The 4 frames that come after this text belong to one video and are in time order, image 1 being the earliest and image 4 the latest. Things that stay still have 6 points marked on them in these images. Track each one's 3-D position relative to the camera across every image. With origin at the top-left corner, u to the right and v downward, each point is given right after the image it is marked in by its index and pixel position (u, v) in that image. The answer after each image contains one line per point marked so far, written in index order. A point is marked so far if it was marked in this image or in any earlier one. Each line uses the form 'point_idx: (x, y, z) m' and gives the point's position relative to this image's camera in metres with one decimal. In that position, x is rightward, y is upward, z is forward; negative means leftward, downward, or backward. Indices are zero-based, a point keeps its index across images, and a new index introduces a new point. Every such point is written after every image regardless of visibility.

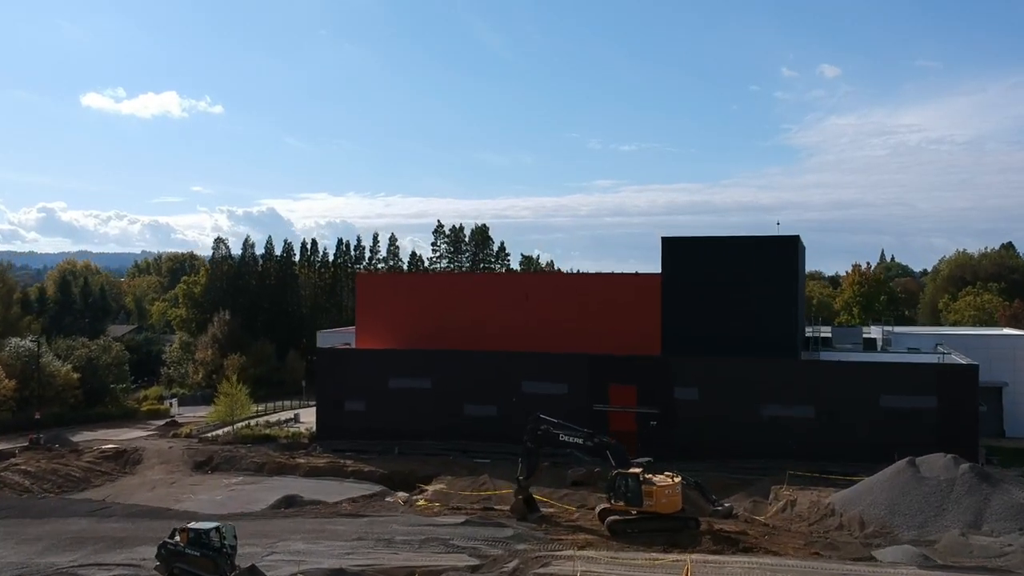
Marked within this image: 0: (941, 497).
0: (+9.3, -4.5, +16.2) m
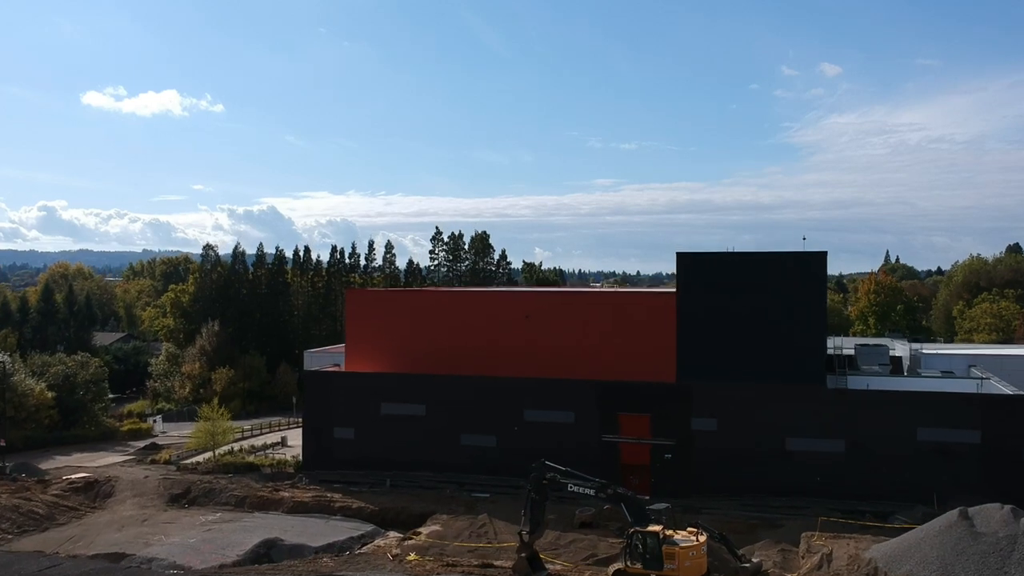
0: (+9.3, -5.1, +14.2) m
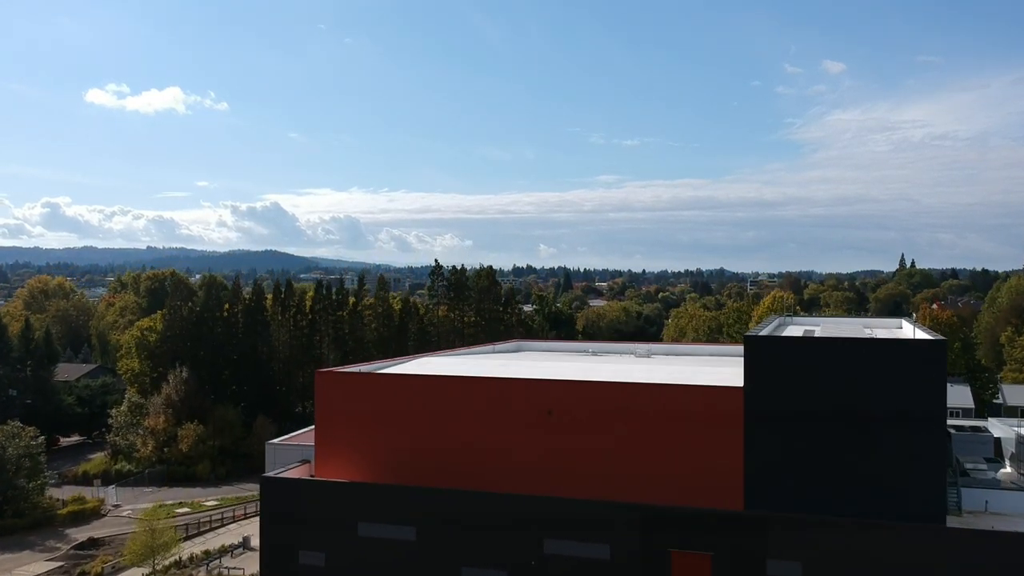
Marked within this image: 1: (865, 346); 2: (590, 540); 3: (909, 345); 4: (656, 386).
0: (+9.7, -7.4, +8.9) m
1: (+7.8, -1.3, +16.3) m
2: (+1.8, -5.9, +17.2) m
3: (+8.6, -1.3, +16.1) m
4: (+3.4, -2.3, +17.5) m
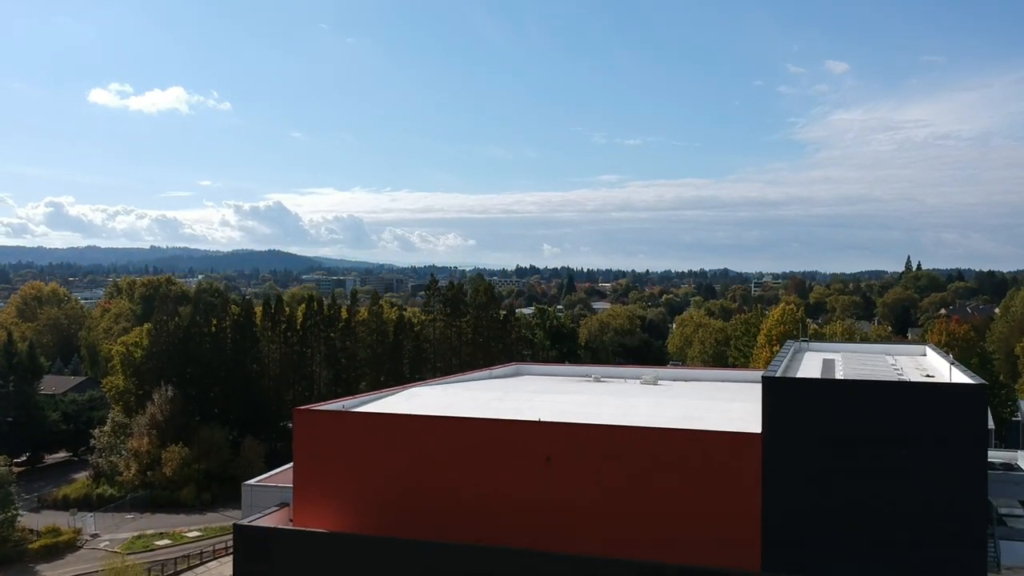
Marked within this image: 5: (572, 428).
0: (+9.5, -8.1, +7.3) m
1: (+7.7, -2.1, +14.7) m
2: (+1.7, -6.6, +15.6) m
3: (+8.5, -2.0, +14.5) m
4: (+3.3, -3.1, +15.9) m
5: (+1.3, -3.1, +16.4) m
